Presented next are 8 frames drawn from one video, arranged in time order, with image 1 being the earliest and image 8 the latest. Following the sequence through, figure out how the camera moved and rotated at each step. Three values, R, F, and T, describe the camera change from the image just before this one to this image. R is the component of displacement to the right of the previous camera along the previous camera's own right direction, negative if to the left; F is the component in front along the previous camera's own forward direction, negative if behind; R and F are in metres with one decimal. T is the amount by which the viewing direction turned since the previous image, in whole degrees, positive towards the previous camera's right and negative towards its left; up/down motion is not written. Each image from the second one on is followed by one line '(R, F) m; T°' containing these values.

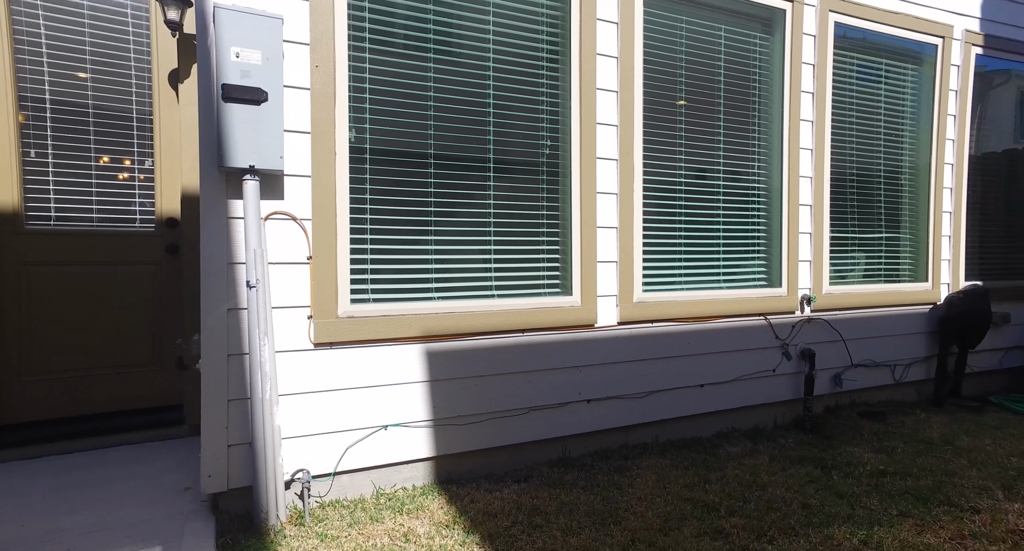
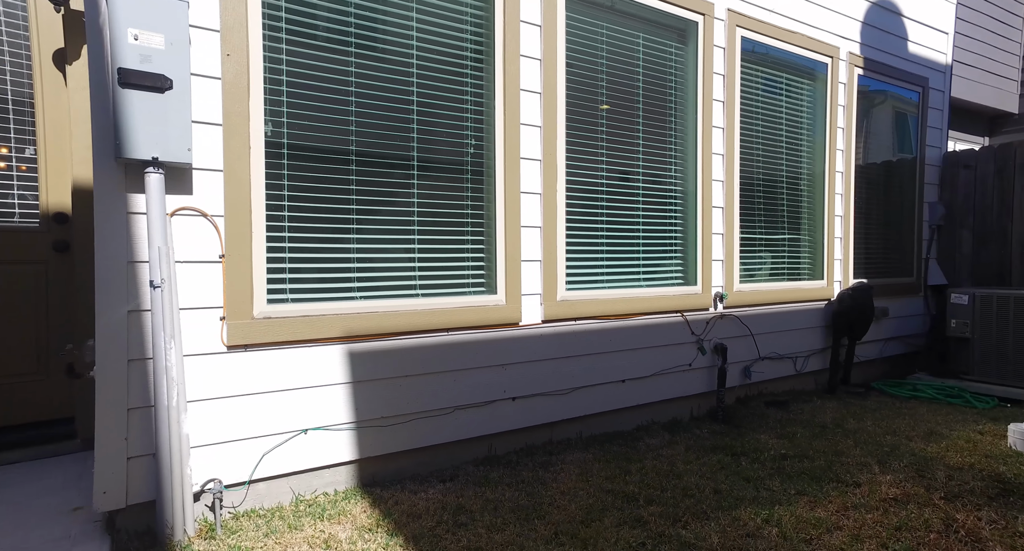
(0.0, 0.0) m; +8°
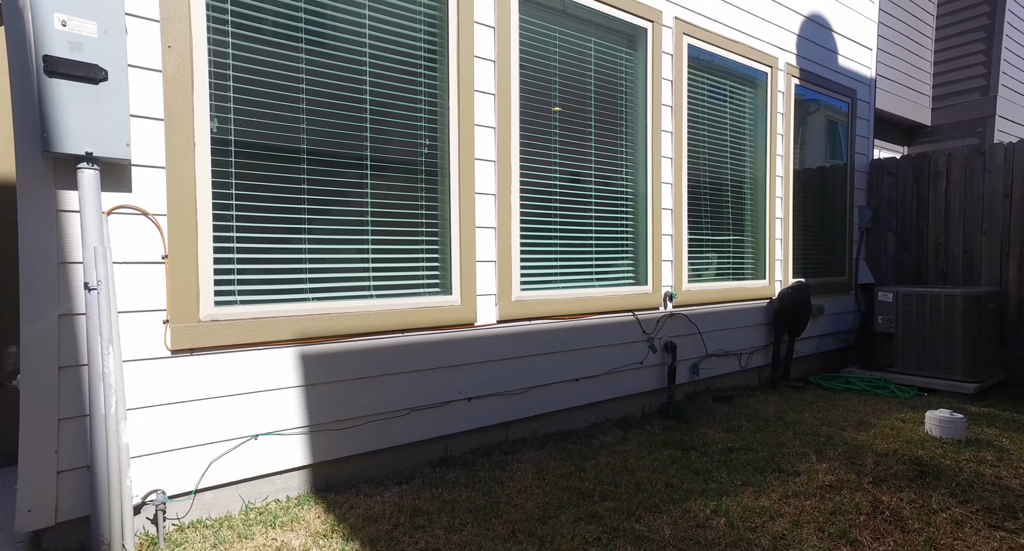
(-0.1, 0.0) m; +5°
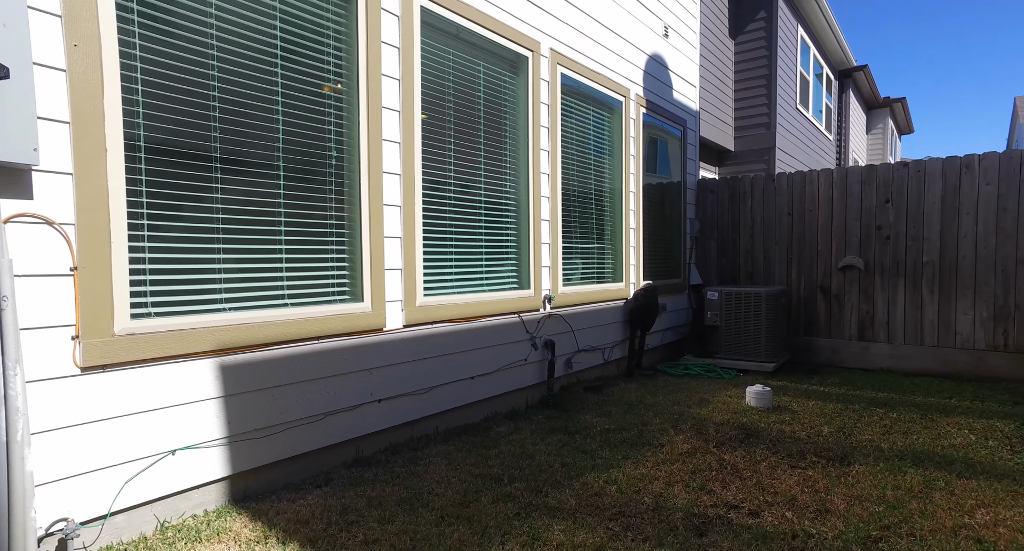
(-0.4, -0.2) m; +16°
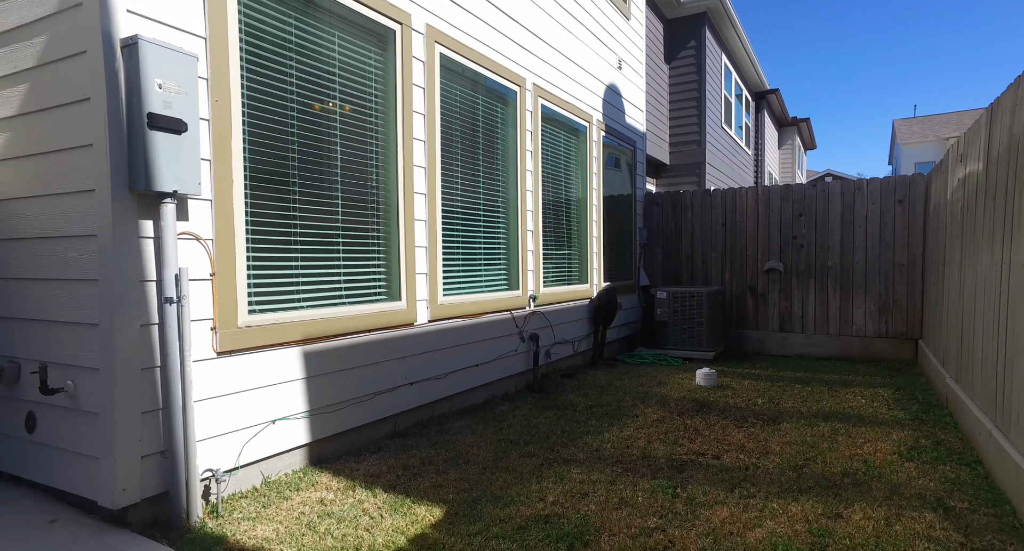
(-0.6, -0.7) m; +7°
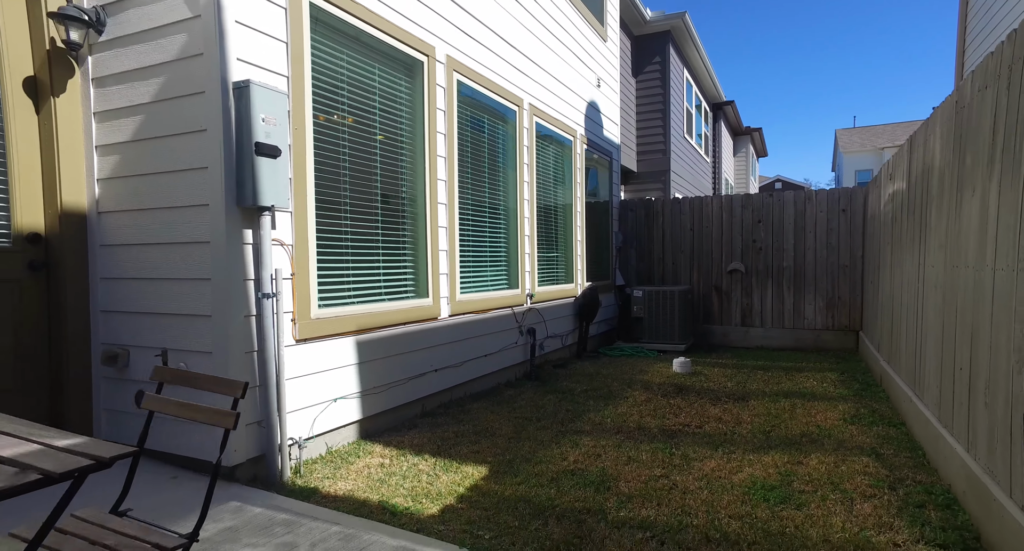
(-0.4, -0.6) m; +4°
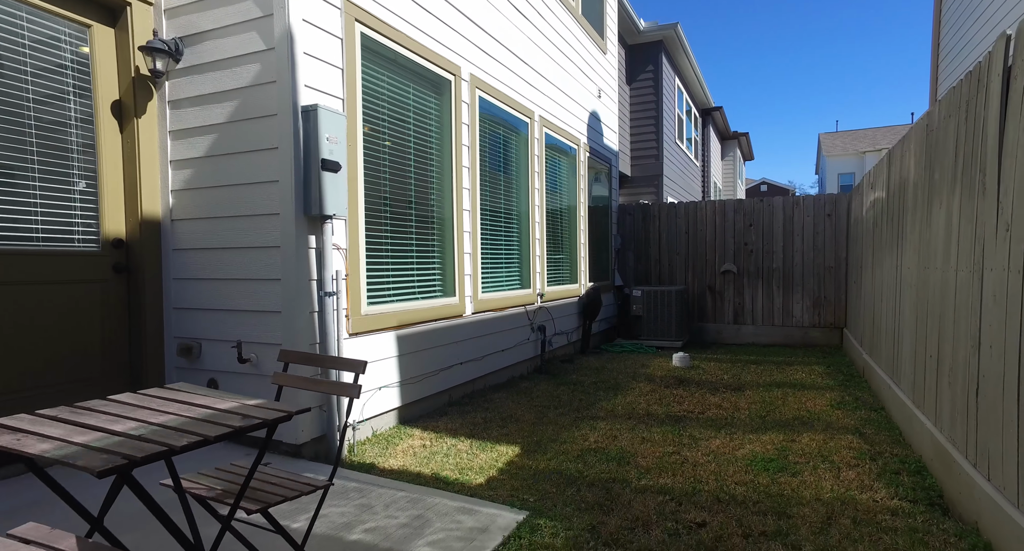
(-0.3, -0.4) m; +1°
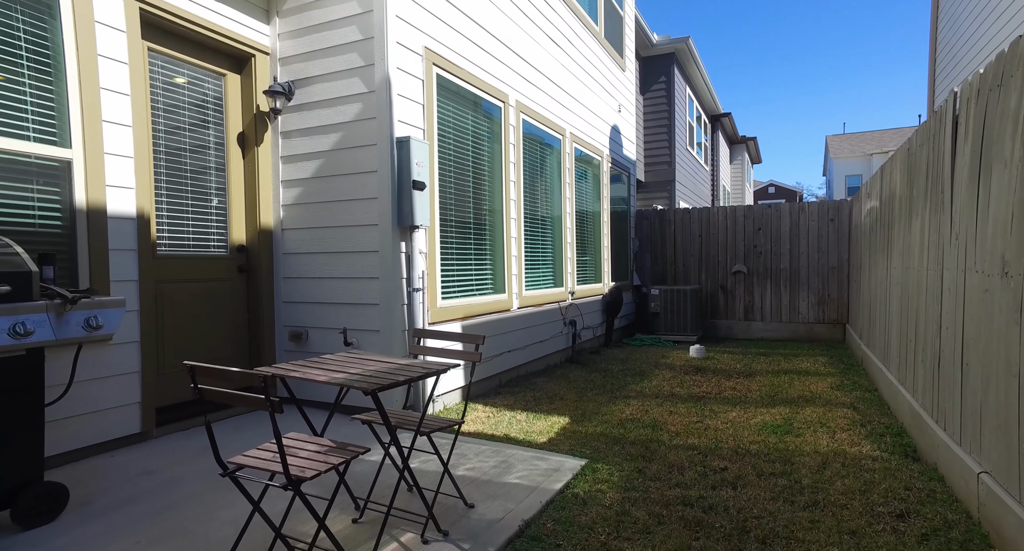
(-0.3, -0.8) m; -1°
